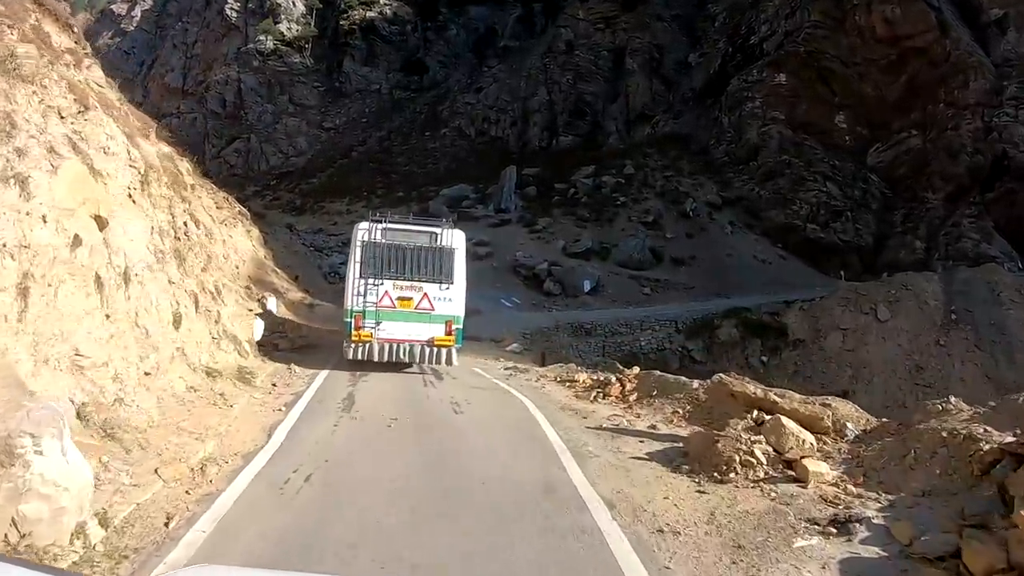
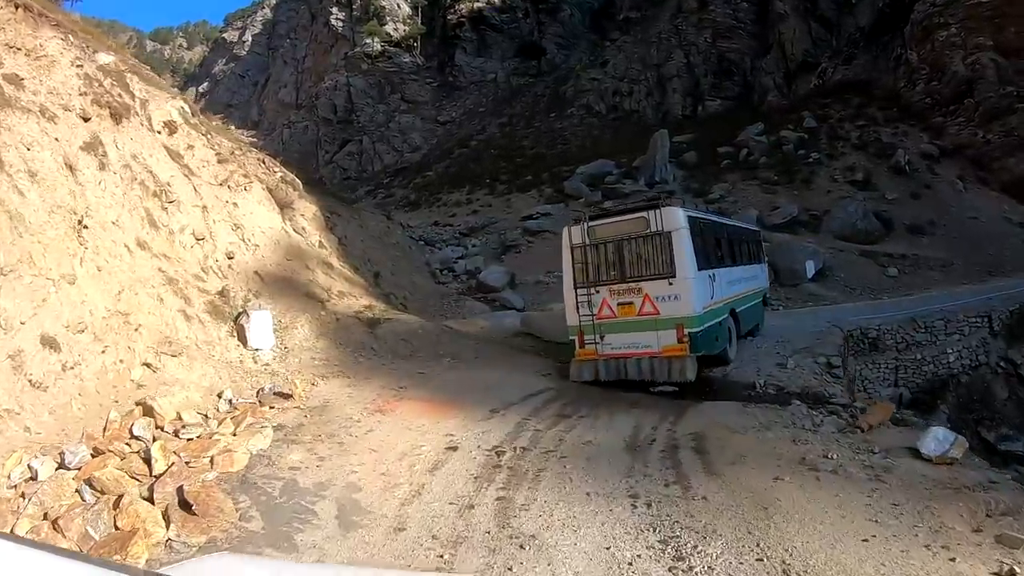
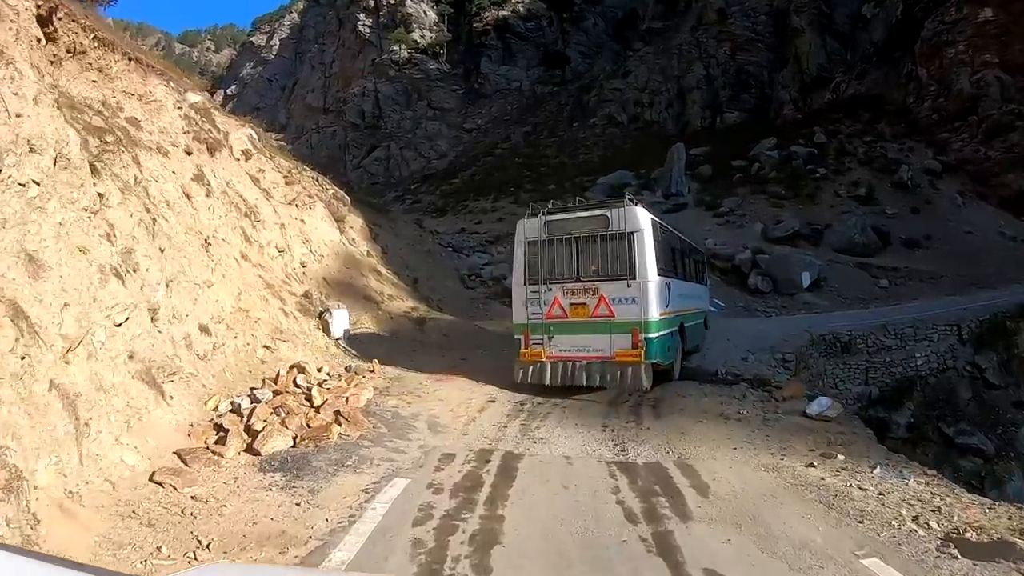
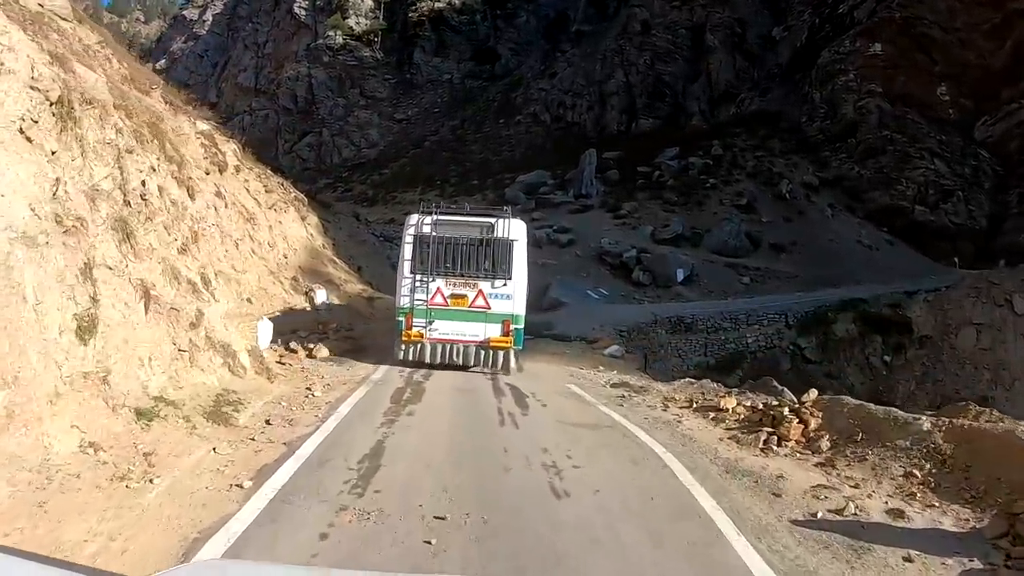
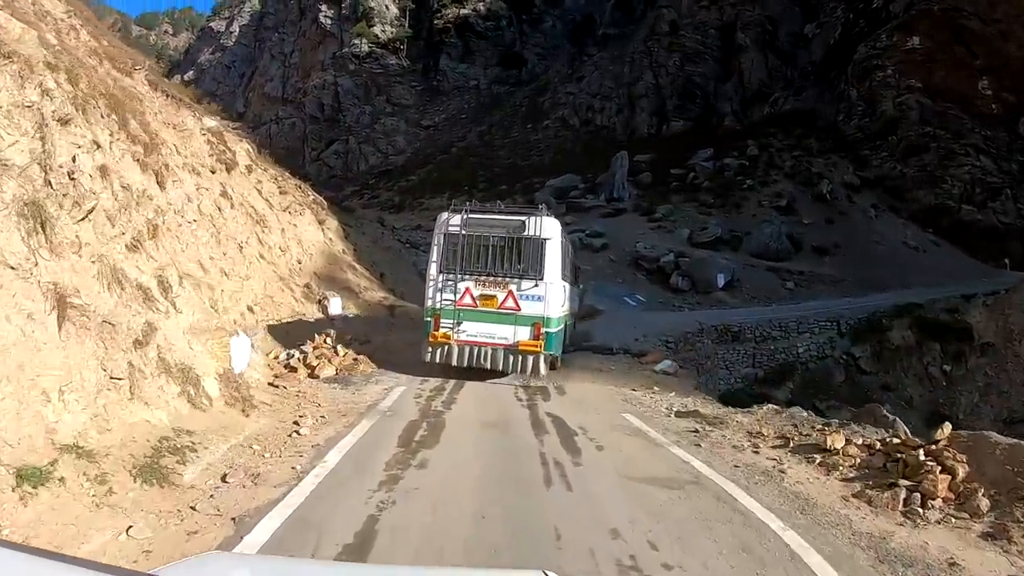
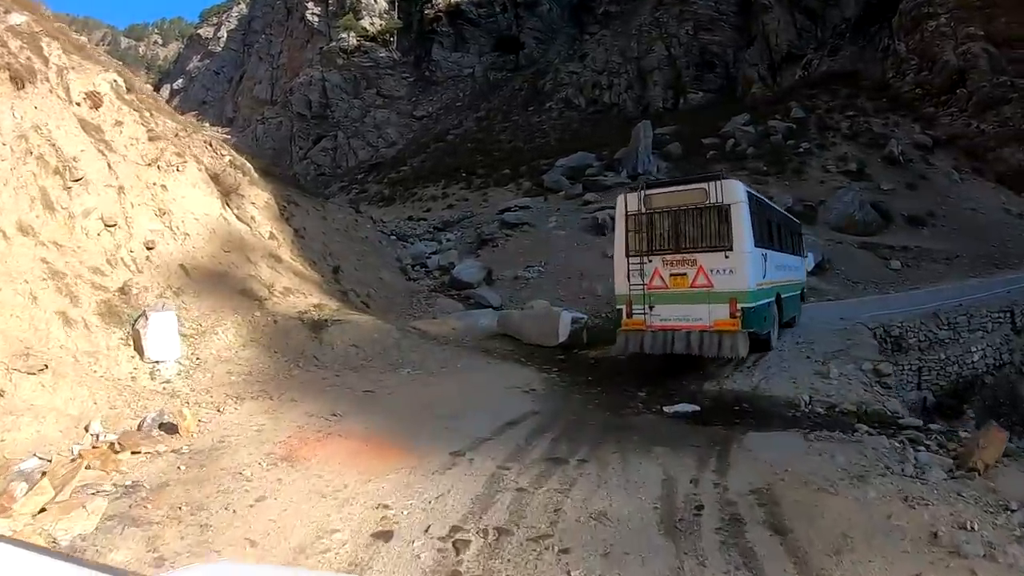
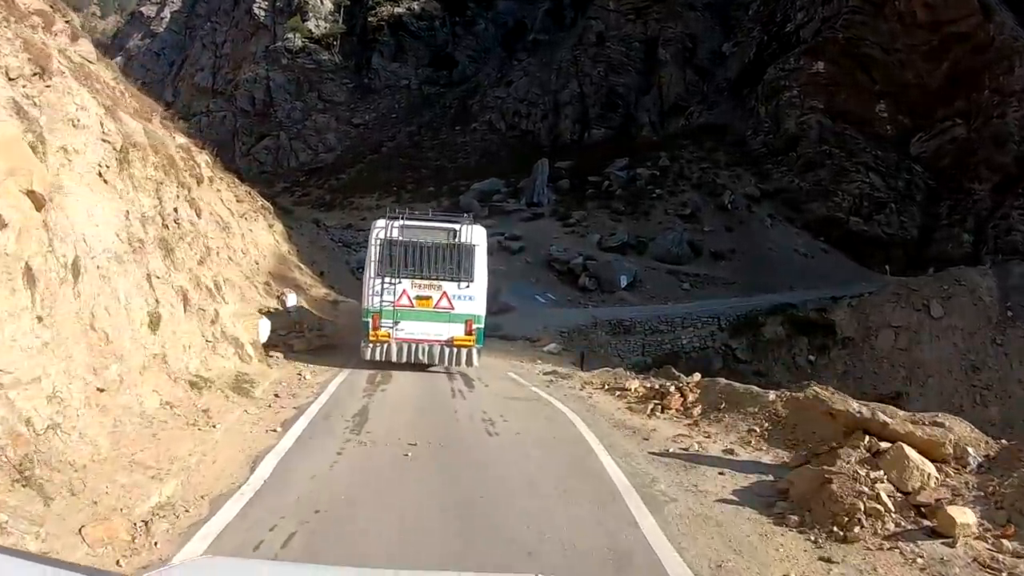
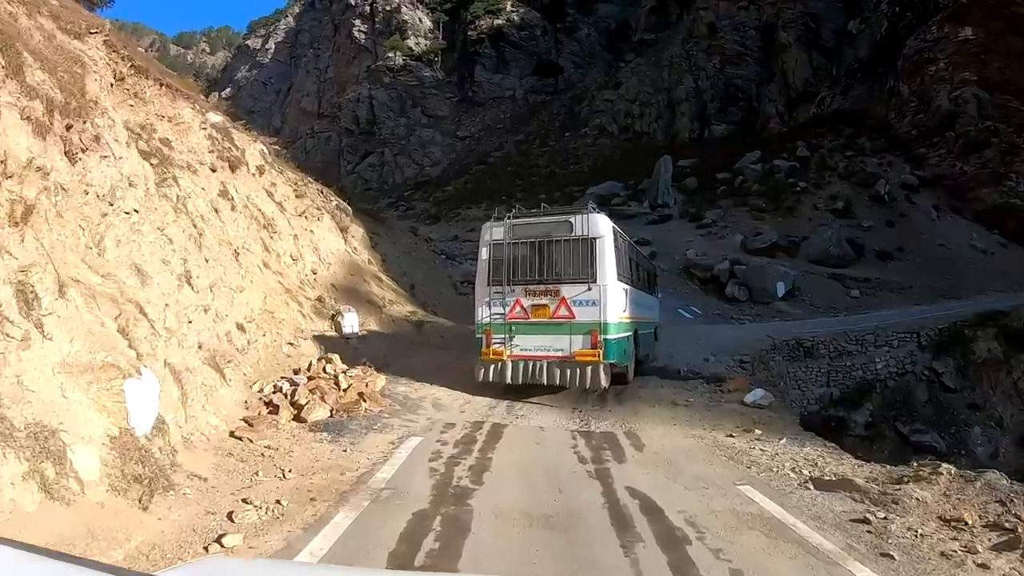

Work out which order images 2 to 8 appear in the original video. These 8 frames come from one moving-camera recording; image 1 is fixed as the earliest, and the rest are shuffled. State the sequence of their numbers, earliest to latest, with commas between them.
7, 4, 5, 8, 3, 2, 6
